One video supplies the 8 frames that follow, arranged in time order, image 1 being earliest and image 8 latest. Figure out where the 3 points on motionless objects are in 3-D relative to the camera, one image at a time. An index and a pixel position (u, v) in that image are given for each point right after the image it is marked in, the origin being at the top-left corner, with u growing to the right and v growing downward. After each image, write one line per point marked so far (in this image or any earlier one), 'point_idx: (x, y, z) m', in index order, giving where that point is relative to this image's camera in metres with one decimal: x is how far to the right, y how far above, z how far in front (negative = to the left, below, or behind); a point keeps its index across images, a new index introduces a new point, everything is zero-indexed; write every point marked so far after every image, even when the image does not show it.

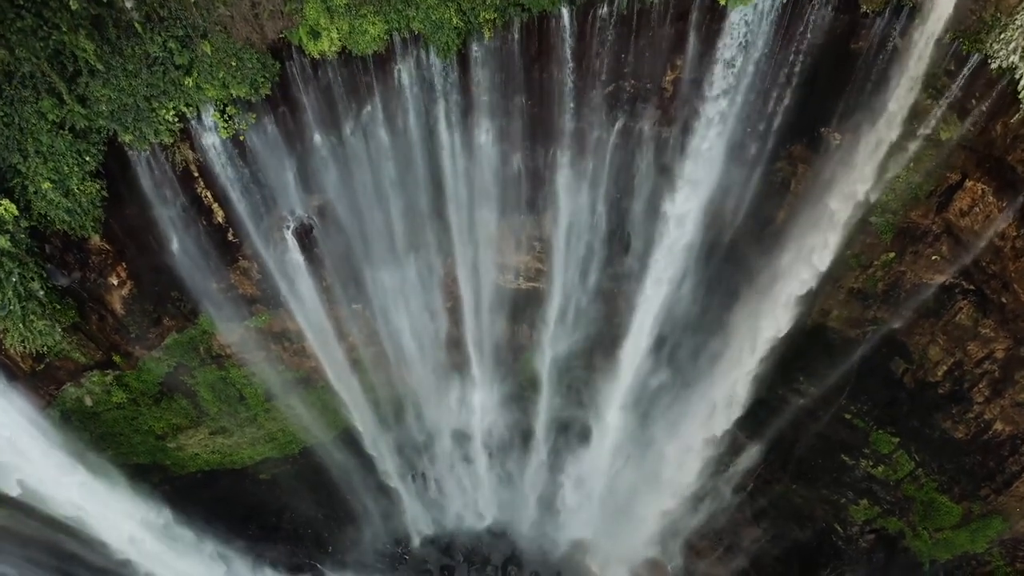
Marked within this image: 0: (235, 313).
0: (-4.5, -0.3, +10.7) m
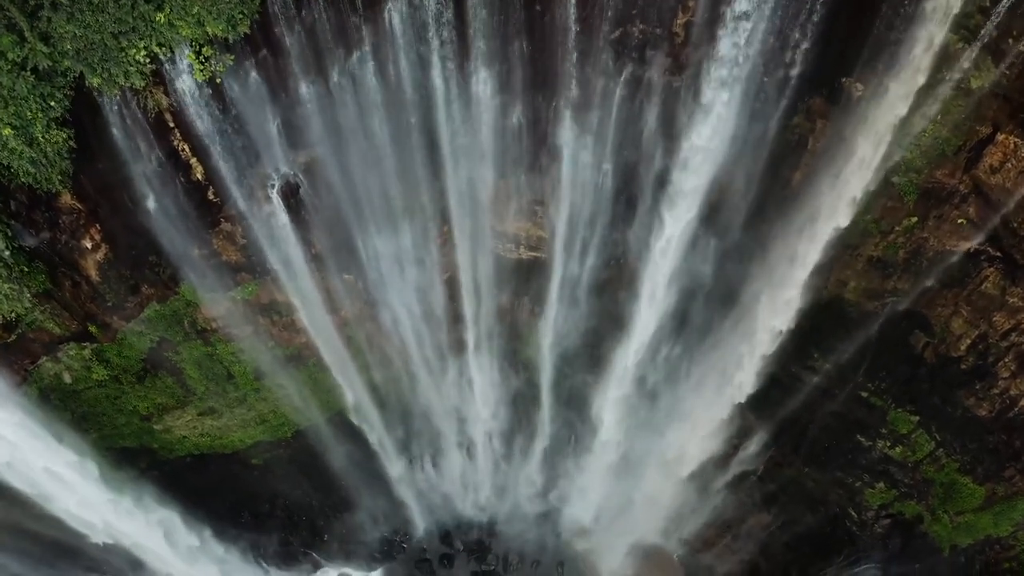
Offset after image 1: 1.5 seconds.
0: (-4.5, +0.1, +10.2) m
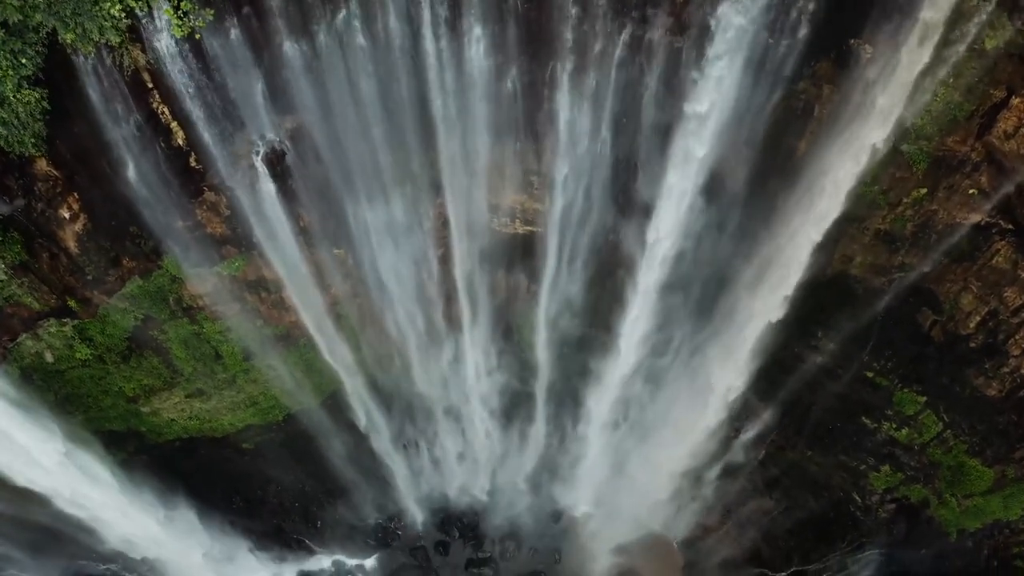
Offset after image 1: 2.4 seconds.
0: (-4.6, +0.5, +9.9) m
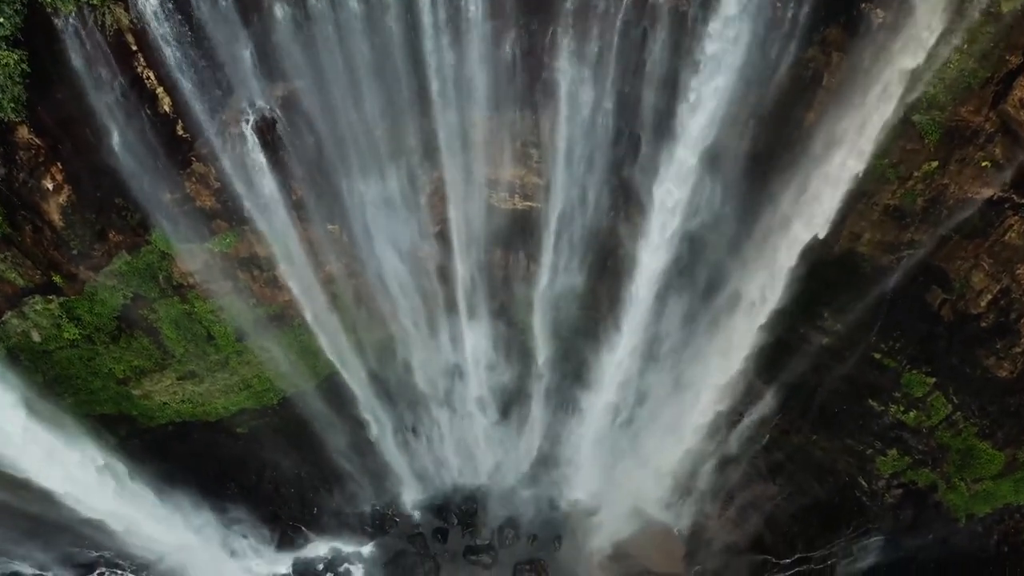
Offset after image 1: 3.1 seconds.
0: (-4.6, +0.8, +9.6) m
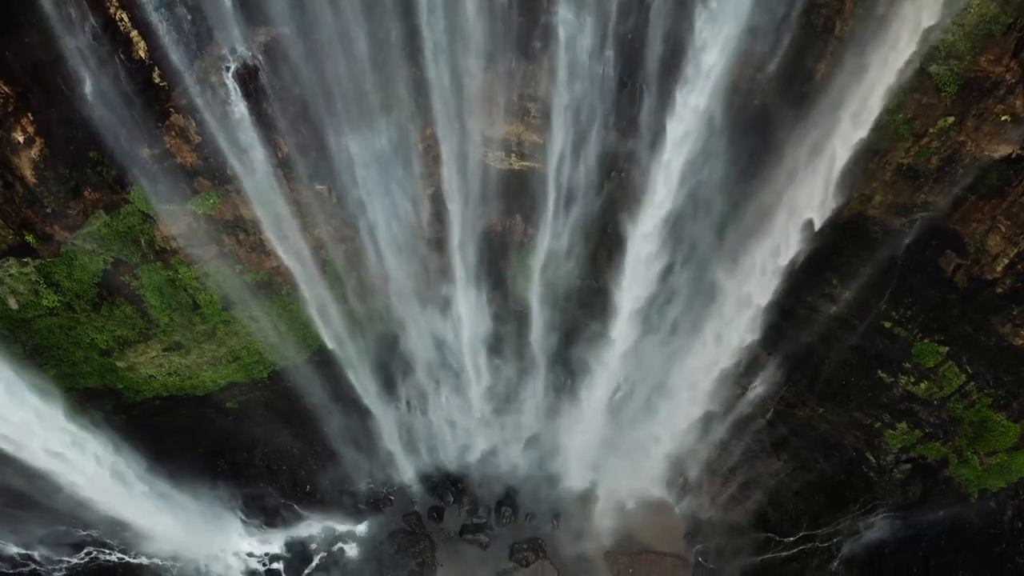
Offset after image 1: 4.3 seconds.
0: (-4.6, +1.3, +9.2) m
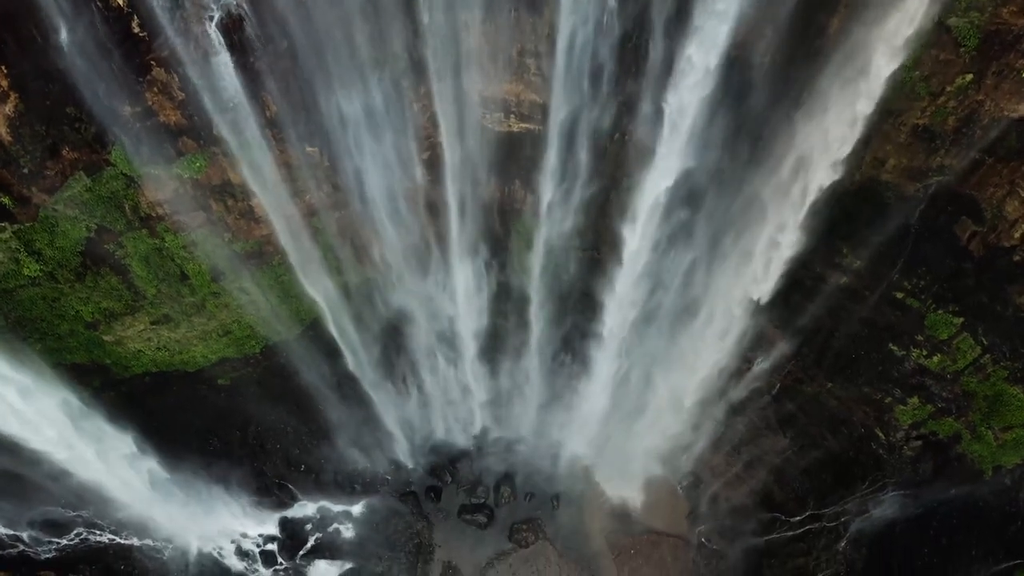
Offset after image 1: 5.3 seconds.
0: (-4.6, +1.8, +8.8) m
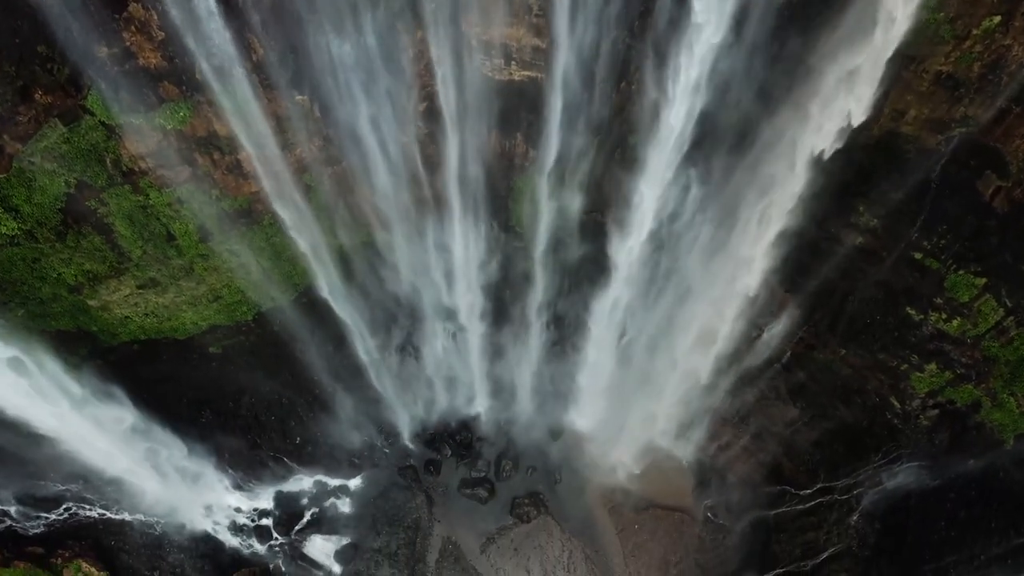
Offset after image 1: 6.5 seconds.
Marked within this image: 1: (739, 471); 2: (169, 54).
0: (-4.6, +2.3, +8.3) m
1: (+4.2, -3.4, +12.4) m
2: (-4.1, +2.8, +8.1) m
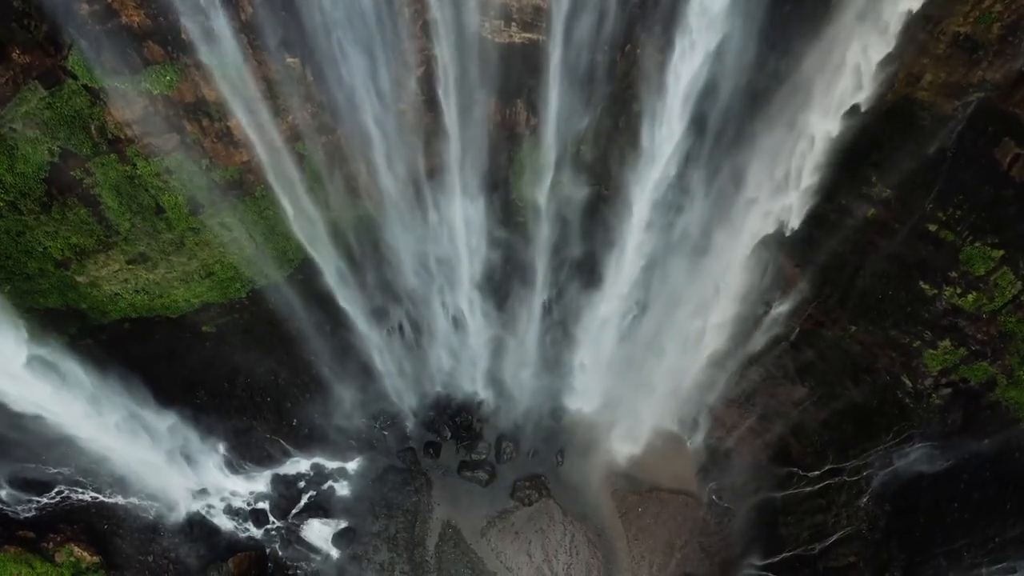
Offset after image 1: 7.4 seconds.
0: (-4.6, +2.7, +8.0) m
1: (+4.2, -3.0, +12.1) m
2: (-4.1, +3.1, +7.8) m
